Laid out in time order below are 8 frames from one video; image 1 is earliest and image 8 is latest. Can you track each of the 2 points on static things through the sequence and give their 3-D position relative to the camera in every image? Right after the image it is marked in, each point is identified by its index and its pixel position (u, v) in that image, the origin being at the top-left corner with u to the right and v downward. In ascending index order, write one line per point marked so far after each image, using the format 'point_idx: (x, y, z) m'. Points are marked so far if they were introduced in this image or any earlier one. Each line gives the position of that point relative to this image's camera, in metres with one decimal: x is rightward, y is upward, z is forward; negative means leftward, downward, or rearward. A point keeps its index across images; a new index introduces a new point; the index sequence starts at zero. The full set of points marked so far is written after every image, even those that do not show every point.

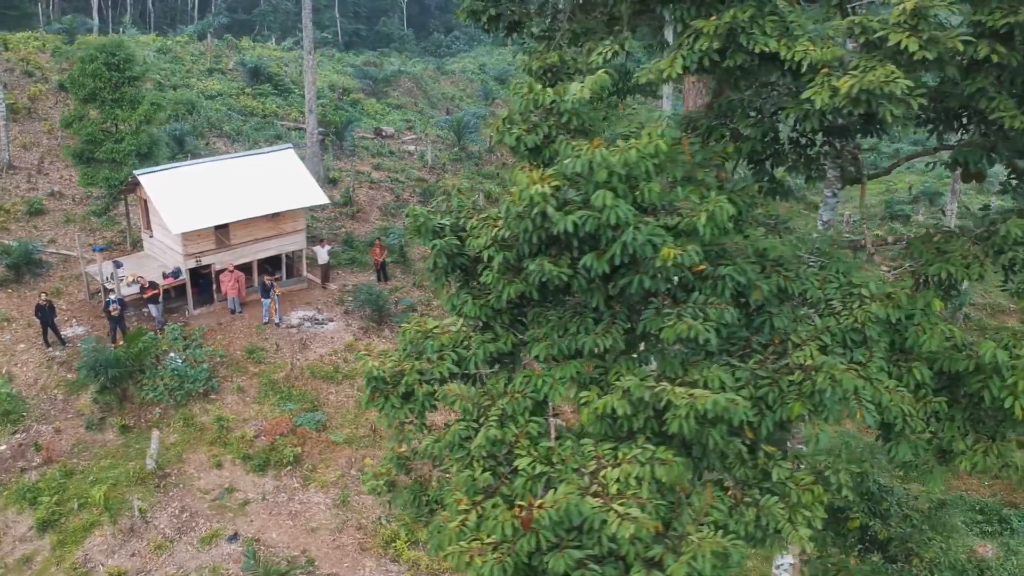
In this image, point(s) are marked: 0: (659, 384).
0: (+0.7, -0.5, +4.8) m
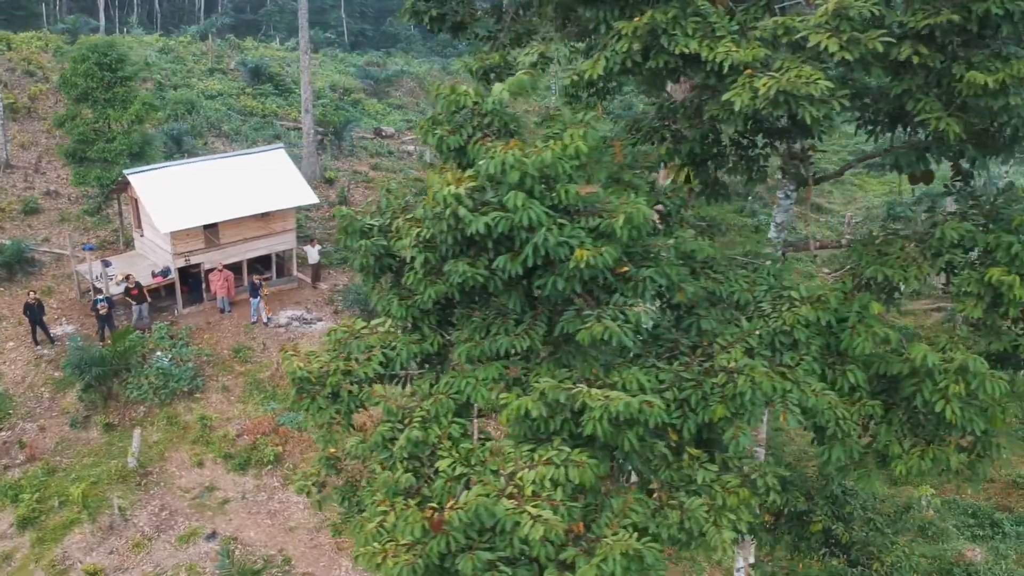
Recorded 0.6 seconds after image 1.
0: (+0.3, -0.5, +4.8) m
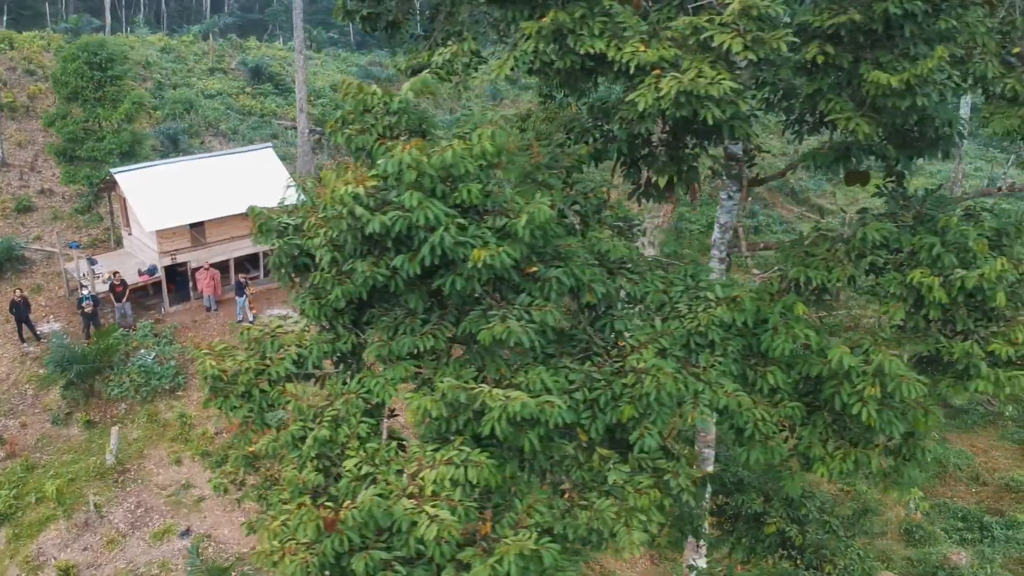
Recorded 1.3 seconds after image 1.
0: (-0.2, -0.5, +4.8) m
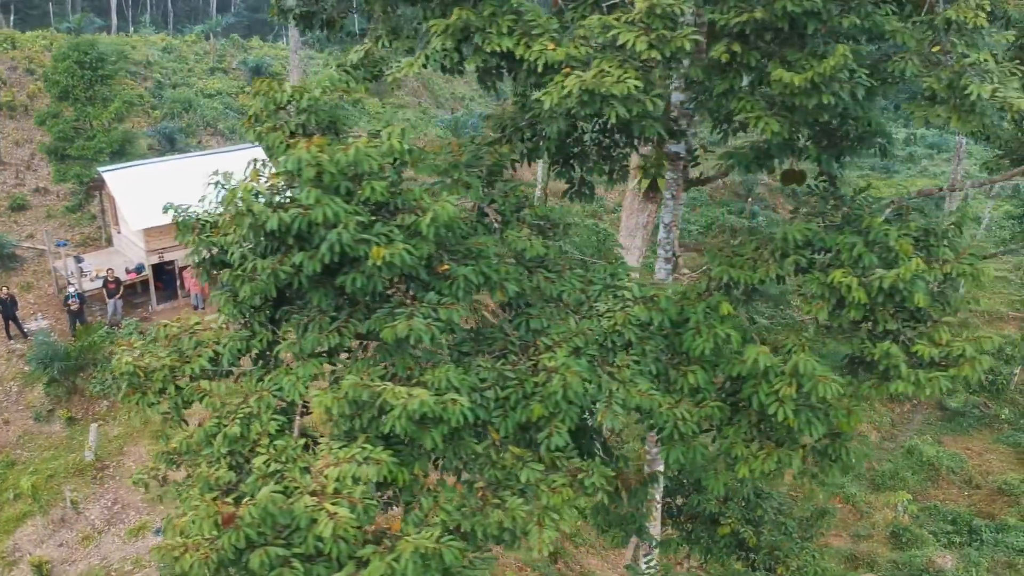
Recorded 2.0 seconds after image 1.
0: (-0.6, -0.5, +4.8) m
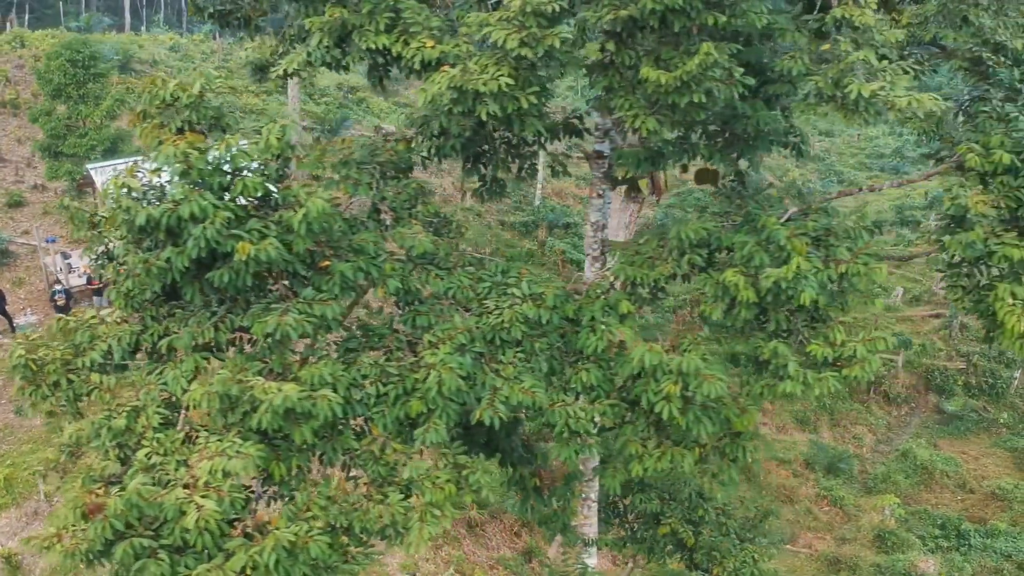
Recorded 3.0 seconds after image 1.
0: (-1.2, -0.4, +4.9) m
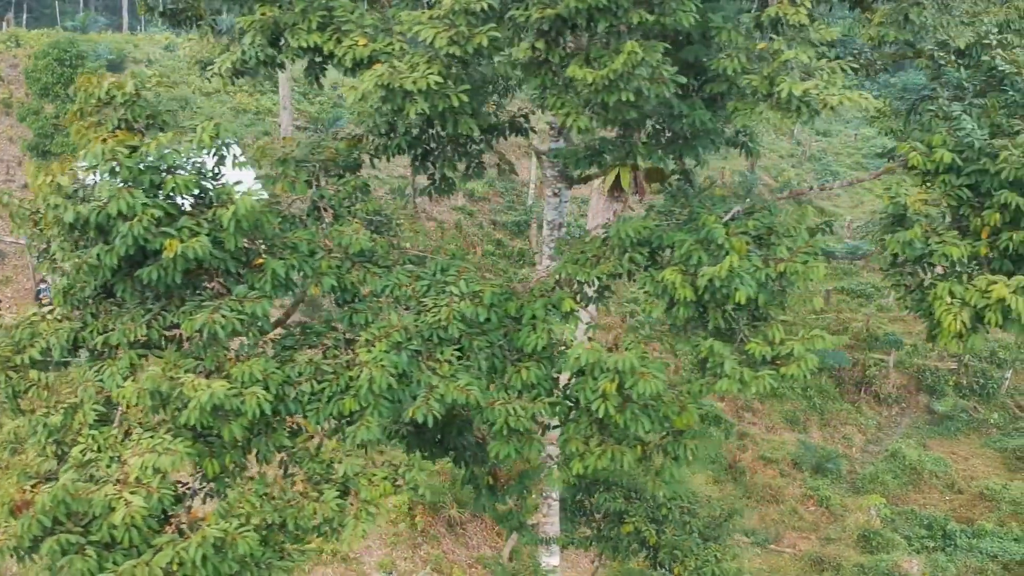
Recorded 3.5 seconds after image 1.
0: (-1.6, -0.4, +4.9) m
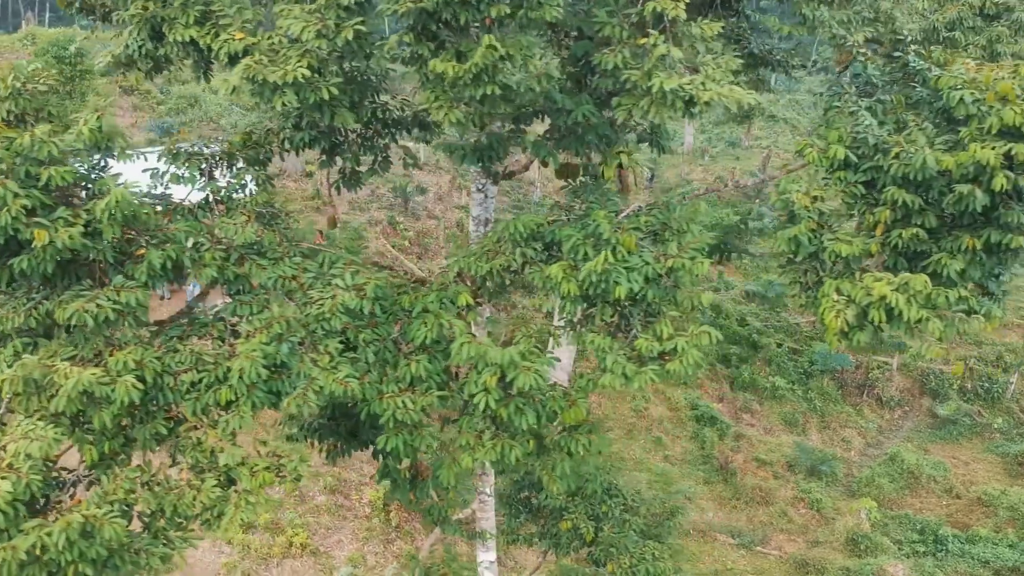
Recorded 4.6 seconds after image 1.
0: (-2.2, -0.4, +5.0) m
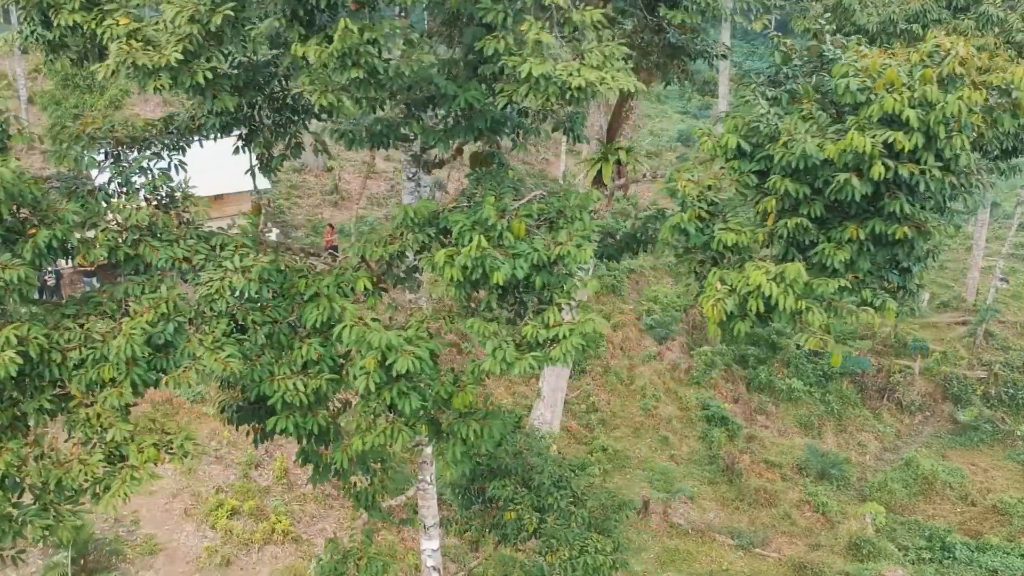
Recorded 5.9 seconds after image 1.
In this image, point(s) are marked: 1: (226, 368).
0: (-2.9, -0.3, +5.1) m
1: (-1.5, -0.4, +5.3) m
